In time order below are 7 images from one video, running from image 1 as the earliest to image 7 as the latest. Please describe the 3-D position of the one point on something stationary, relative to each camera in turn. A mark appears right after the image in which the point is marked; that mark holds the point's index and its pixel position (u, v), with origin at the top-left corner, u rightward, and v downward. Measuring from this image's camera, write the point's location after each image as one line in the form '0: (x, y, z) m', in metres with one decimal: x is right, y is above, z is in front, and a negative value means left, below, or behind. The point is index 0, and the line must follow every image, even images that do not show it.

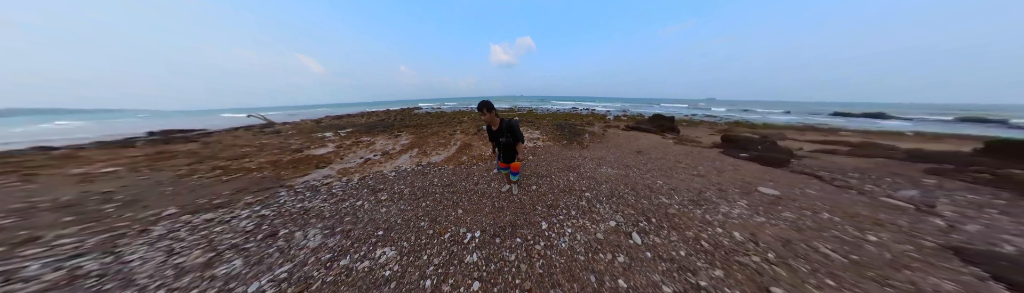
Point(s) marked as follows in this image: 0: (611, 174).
0: (+3.5, -1.0, +4.6) m
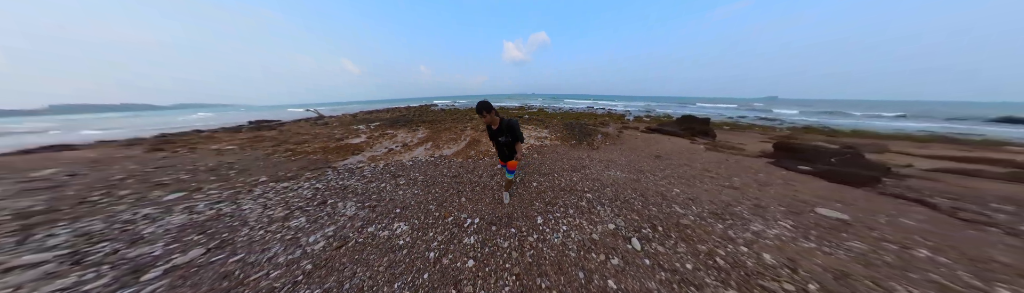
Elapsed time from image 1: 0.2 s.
0: (+3.7, -1.1, +4.4) m
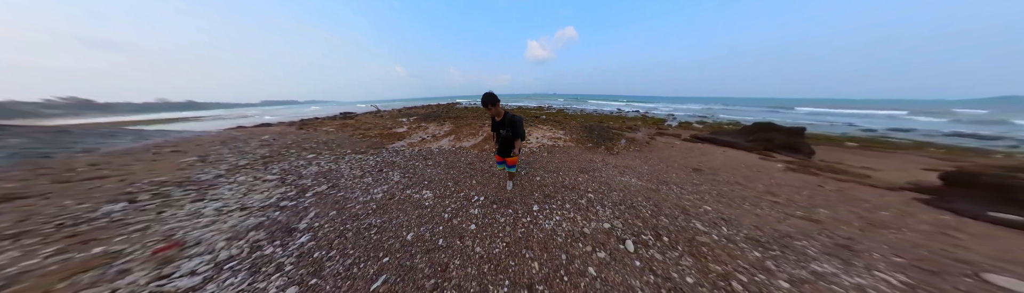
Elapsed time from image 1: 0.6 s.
0: (+4.0, -1.3, +4.2) m
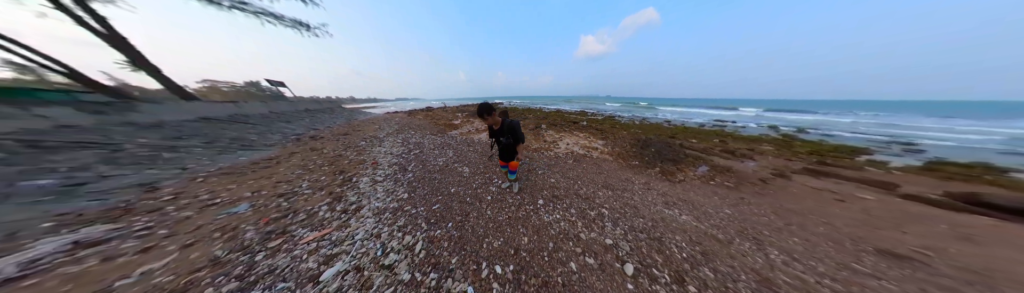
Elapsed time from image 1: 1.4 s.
0: (+4.5, -2.0, +3.4) m
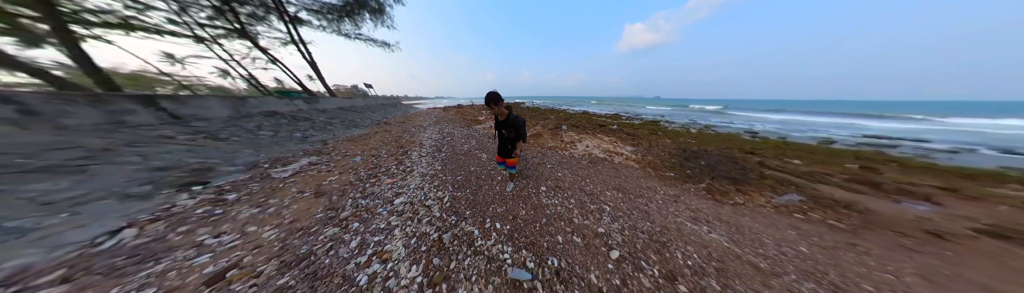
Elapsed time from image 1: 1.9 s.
0: (+4.7, -2.2, +3.1) m
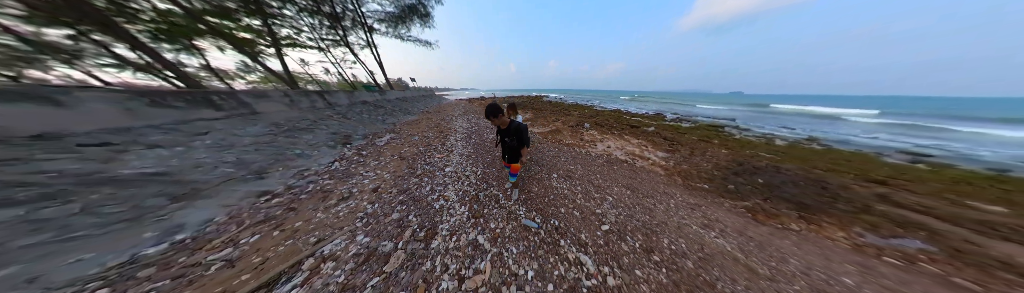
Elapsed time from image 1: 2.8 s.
0: (+5.0, -2.3, +3.2) m
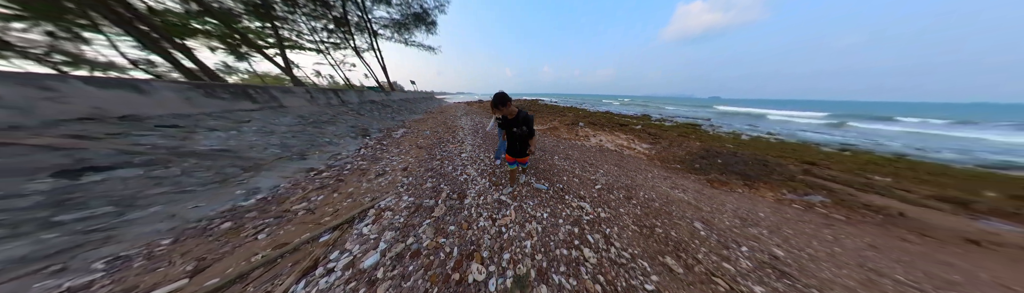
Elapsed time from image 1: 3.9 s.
0: (+5.3, -1.6, +4.2) m
